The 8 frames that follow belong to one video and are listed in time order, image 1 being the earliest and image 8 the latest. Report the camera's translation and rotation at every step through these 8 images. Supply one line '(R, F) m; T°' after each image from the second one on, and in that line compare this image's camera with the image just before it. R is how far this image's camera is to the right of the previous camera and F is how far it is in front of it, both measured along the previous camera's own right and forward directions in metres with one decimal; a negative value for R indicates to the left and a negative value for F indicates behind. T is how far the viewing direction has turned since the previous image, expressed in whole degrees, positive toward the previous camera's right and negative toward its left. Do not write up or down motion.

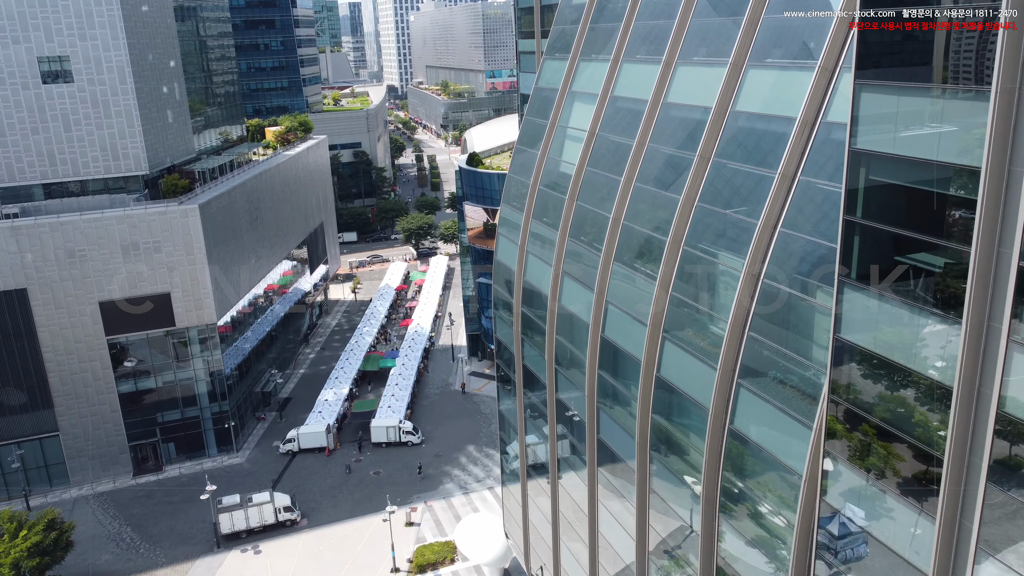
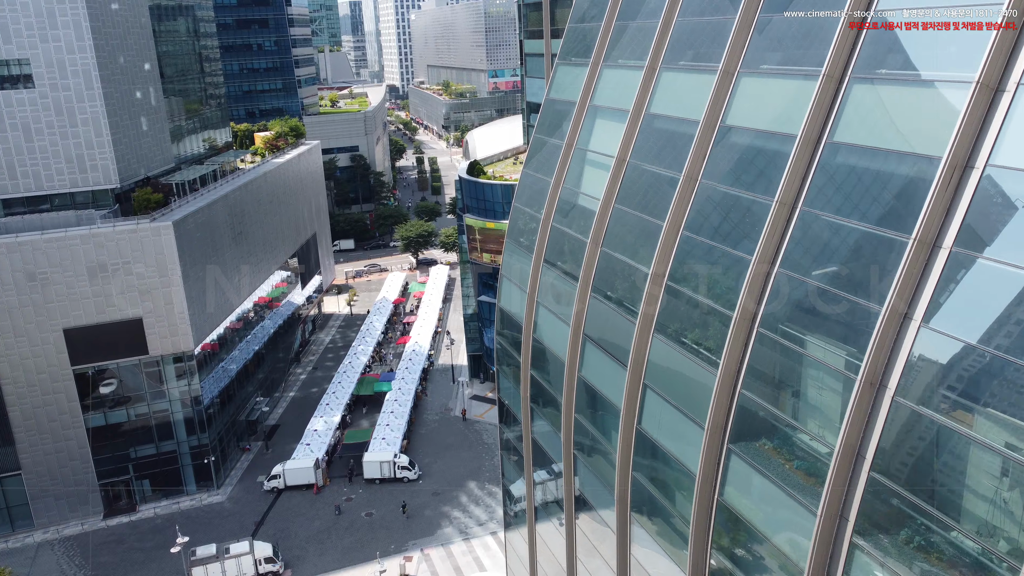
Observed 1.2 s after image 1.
(-0.1, +3.7) m; 0°
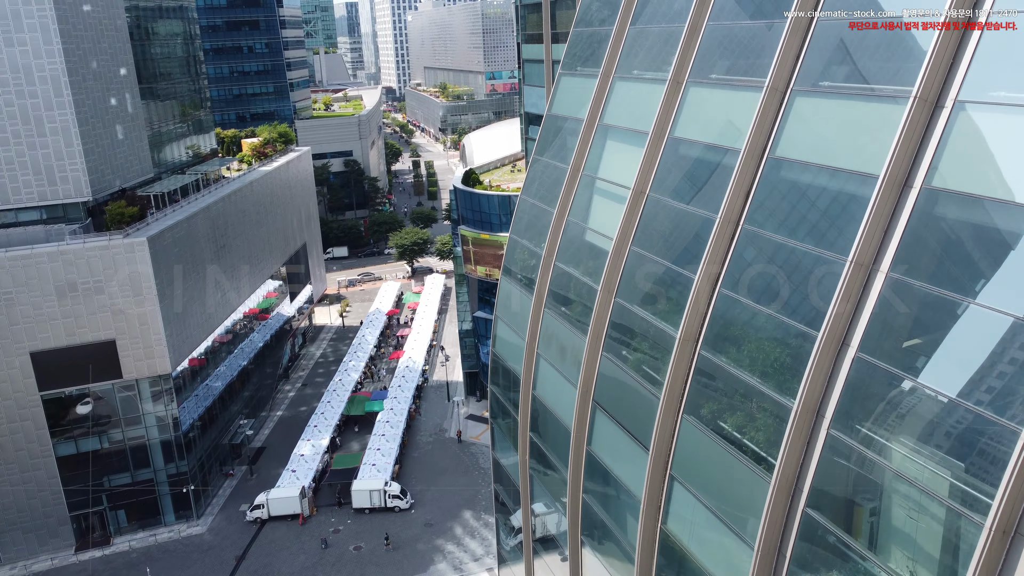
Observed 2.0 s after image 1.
(0.0, +2.3) m; 0°
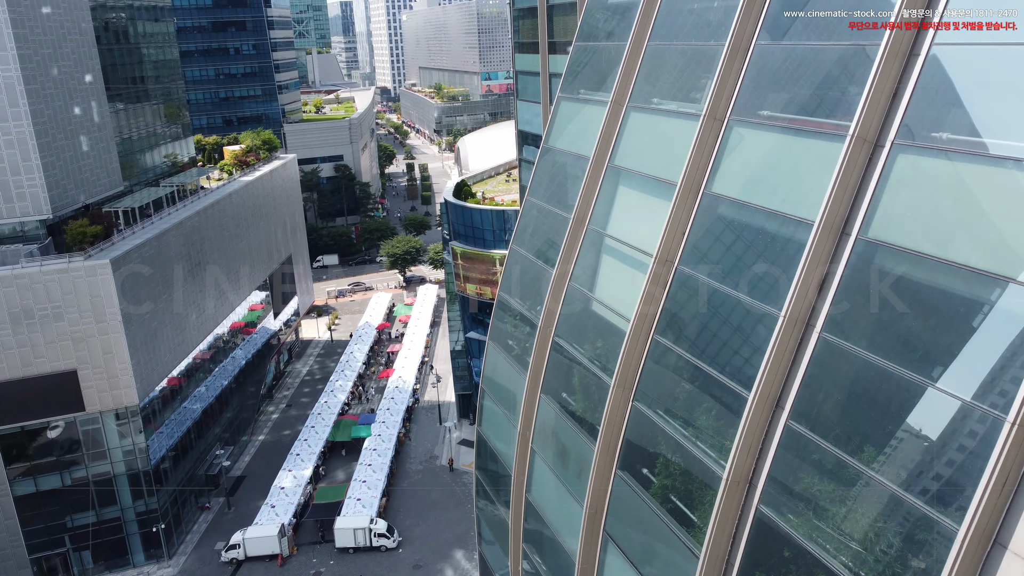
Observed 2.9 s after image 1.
(+0.1, +2.7) m; 0°
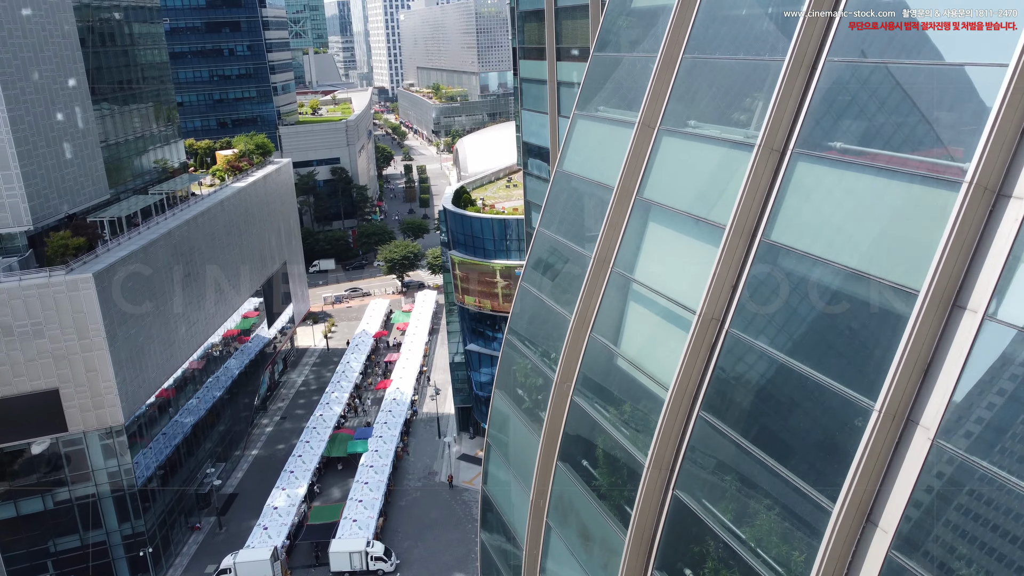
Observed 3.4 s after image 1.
(-0.2, +1.5) m; 0°
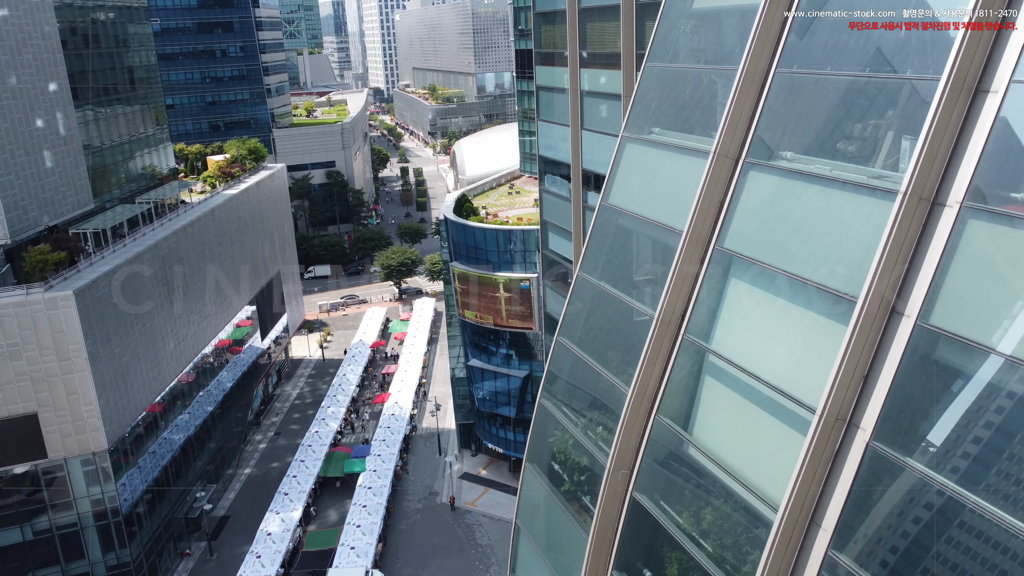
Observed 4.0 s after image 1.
(-0.5, +1.8) m; 0°
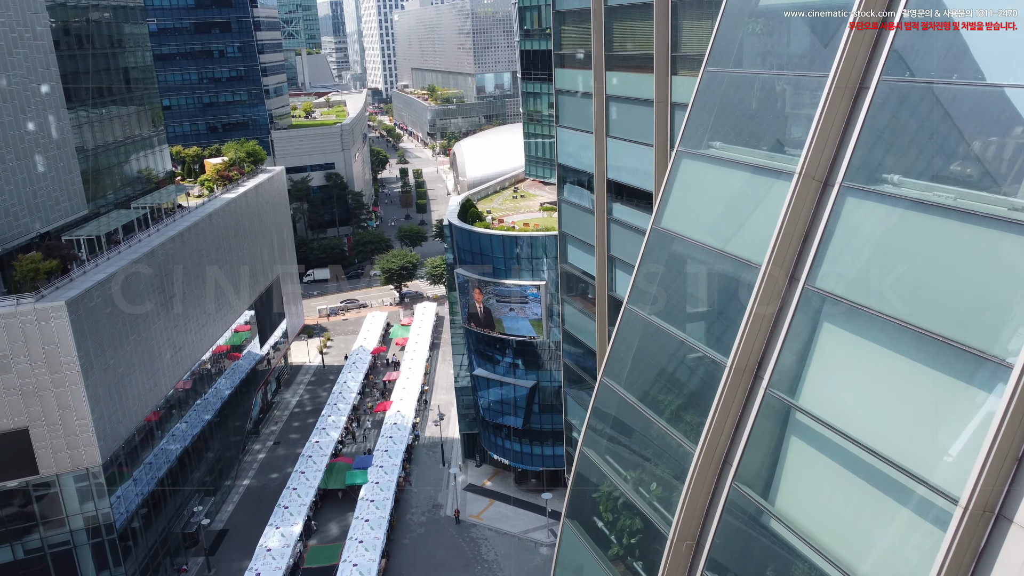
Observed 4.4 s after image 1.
(-0.4, +1.1) m; 0°
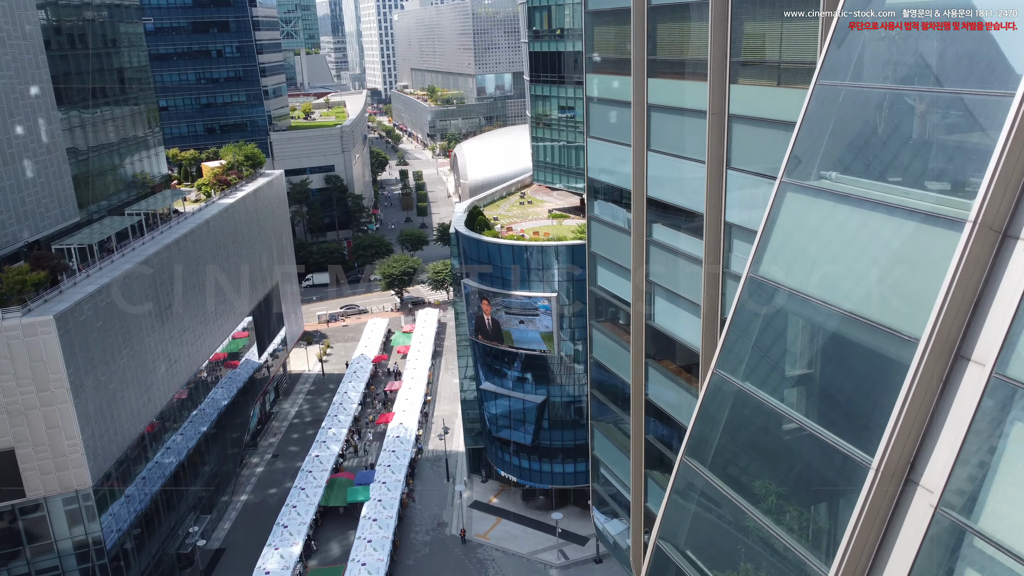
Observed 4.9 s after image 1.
(-0.6, +1.5) m; 0°
